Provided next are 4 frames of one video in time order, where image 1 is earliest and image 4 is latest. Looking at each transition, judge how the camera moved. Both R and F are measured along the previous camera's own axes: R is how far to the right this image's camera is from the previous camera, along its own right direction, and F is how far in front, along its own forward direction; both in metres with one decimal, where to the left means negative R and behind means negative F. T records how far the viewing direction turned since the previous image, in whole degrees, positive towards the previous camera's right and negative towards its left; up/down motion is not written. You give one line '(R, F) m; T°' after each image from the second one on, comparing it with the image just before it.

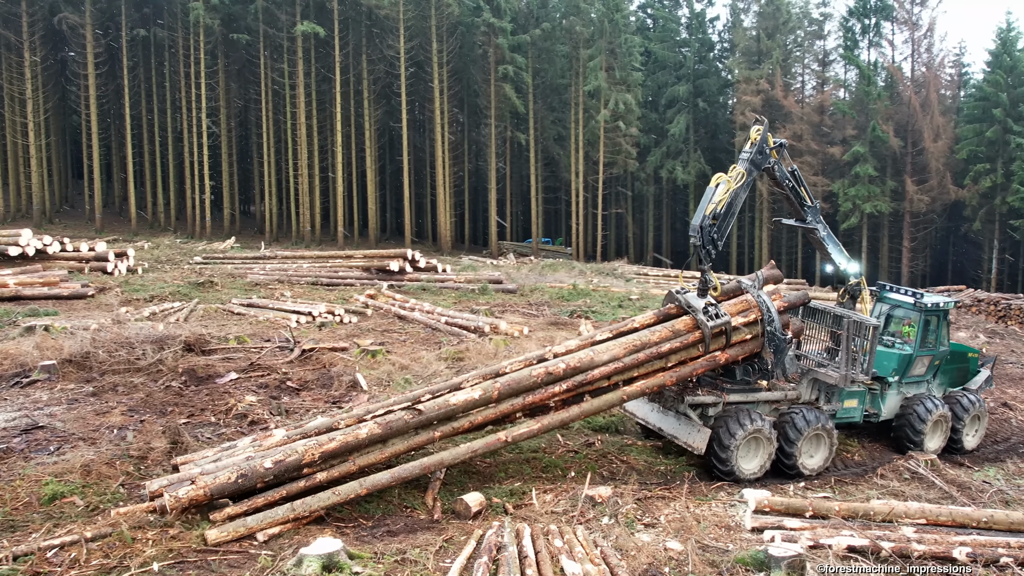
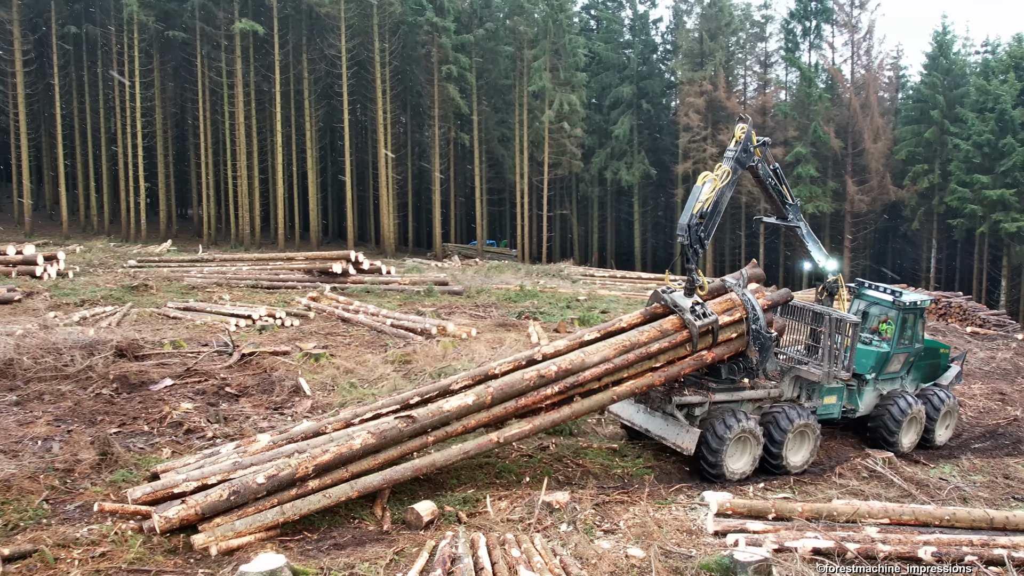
(0.0, +0.3) m; +3°
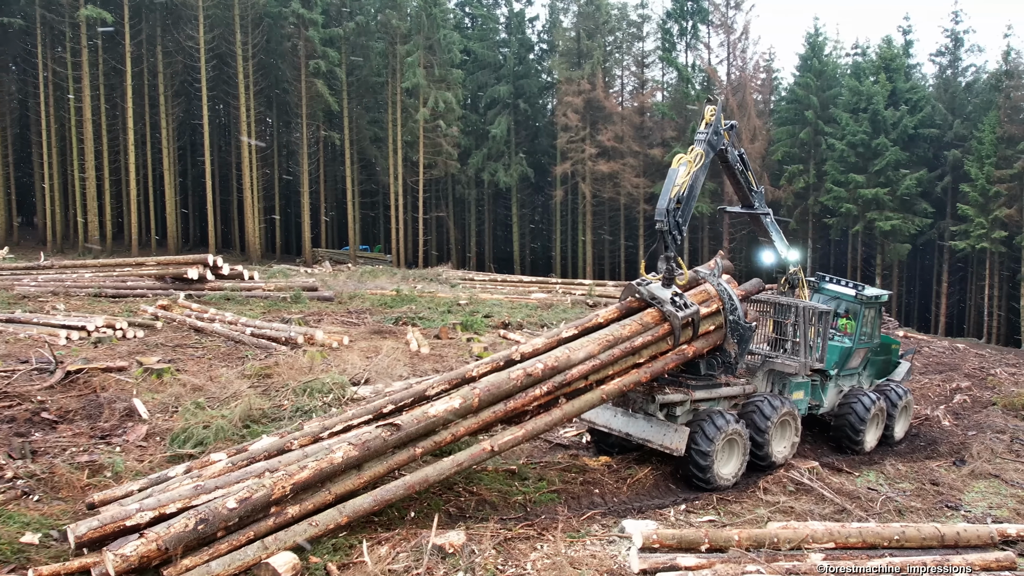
(0.0, +1.1) m; +7°
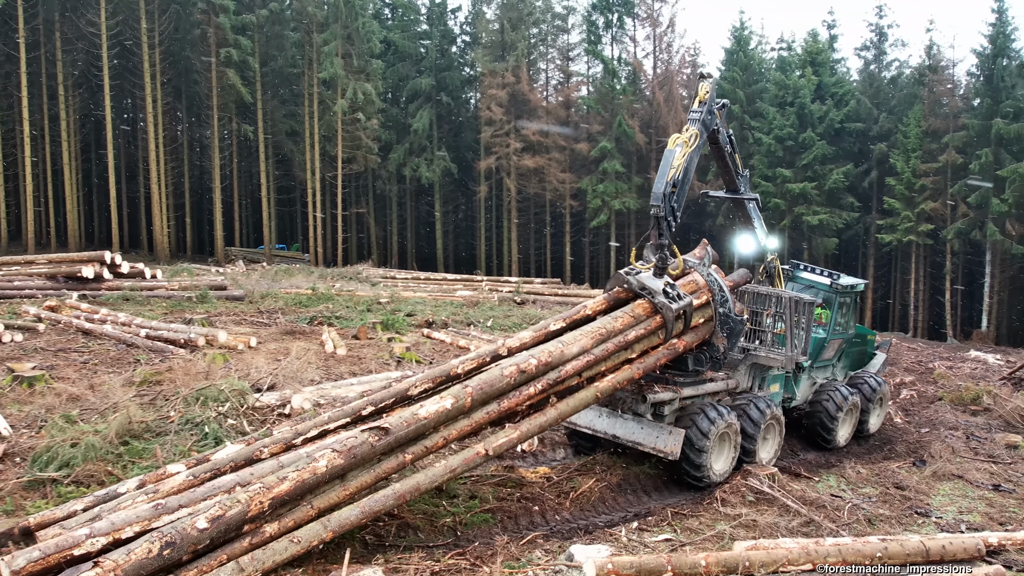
(0.0, +0.8) m; +4°
